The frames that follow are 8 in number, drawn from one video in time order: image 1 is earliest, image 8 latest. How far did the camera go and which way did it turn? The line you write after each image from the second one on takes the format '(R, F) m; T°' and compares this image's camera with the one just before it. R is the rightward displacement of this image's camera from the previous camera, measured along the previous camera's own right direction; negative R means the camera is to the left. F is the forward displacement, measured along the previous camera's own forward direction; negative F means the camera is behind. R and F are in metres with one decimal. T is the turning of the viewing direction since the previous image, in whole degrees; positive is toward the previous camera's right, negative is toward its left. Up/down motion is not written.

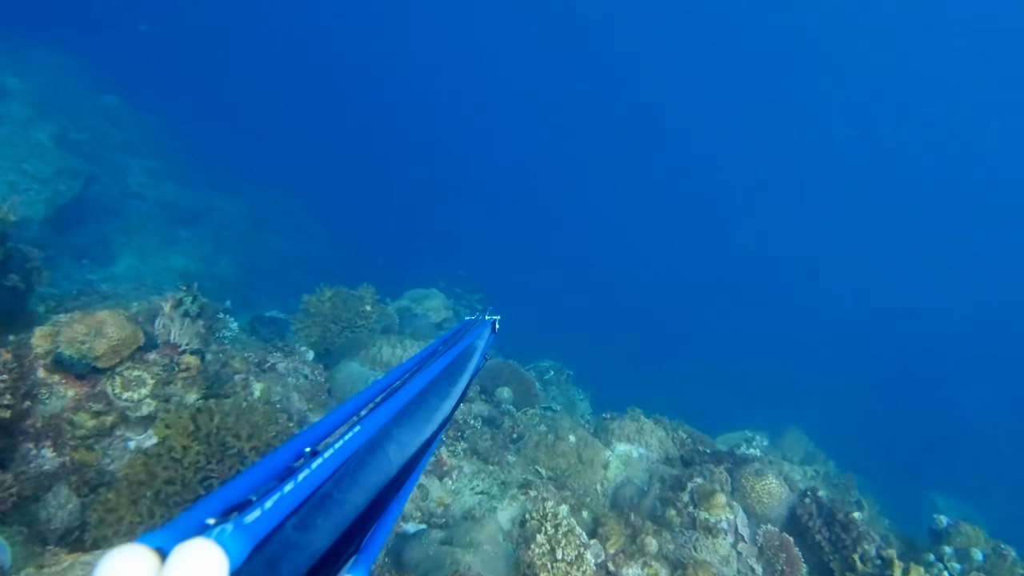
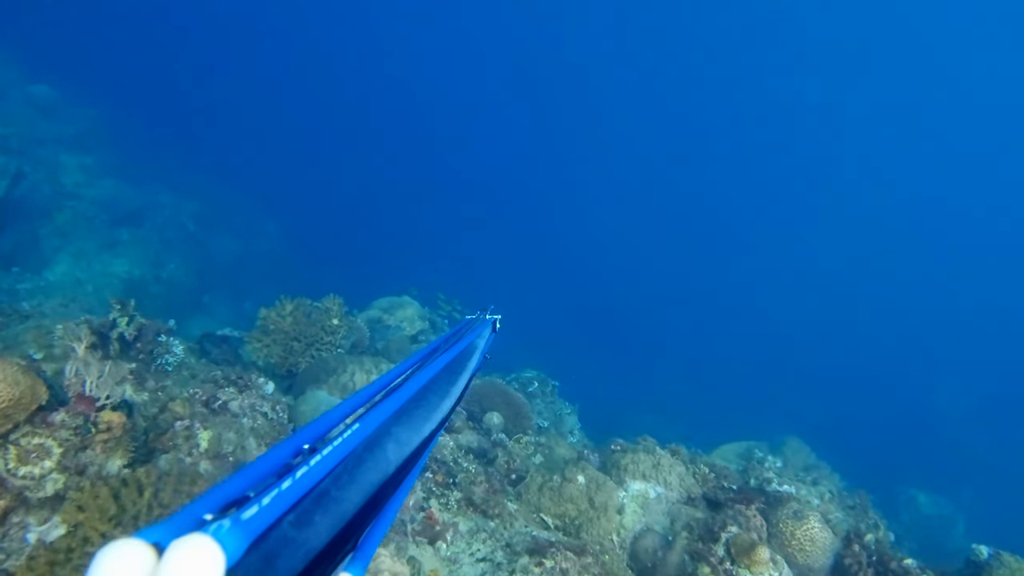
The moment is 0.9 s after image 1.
(-0.4, +1.2) m; +3°
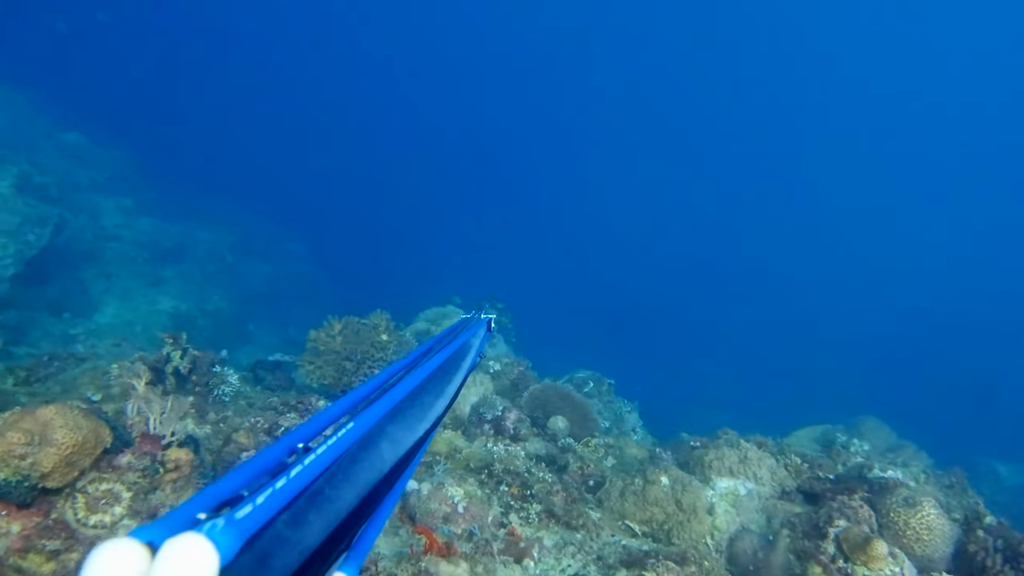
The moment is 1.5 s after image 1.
(-0.3, +0.4) m; -3°
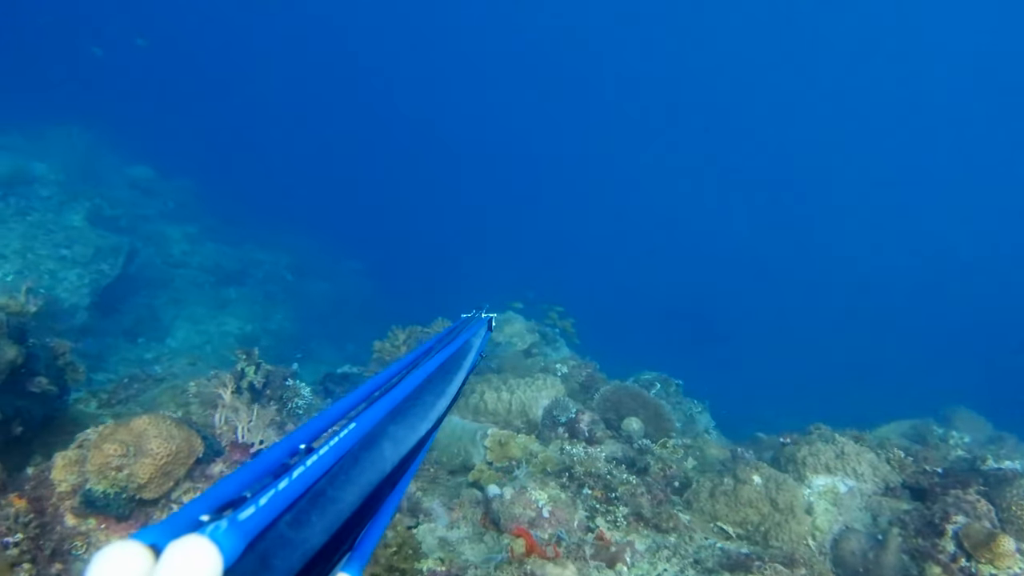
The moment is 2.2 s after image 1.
(-0.3, +0.2) m; -4°
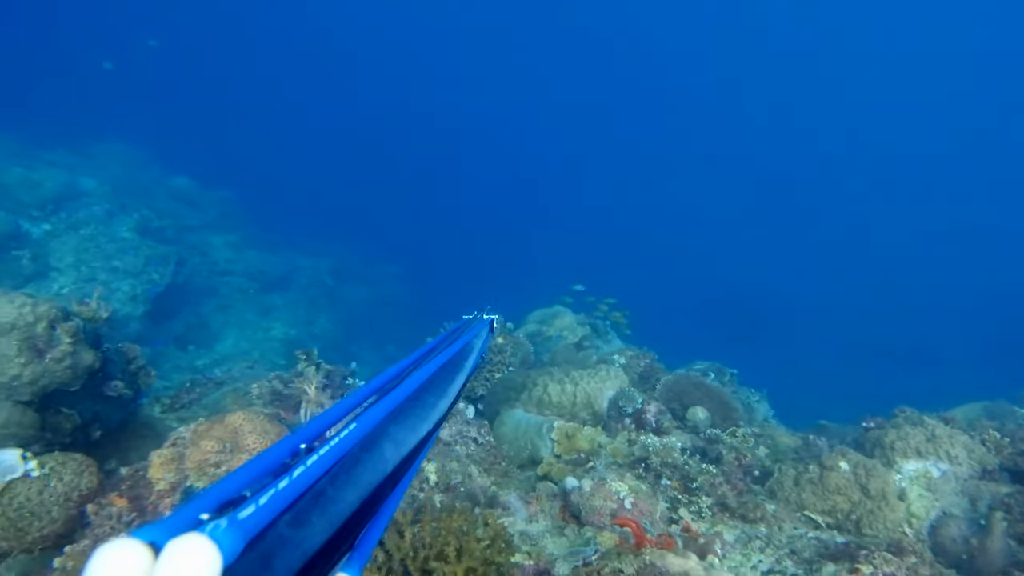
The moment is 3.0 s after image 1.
(-0.4, +0.1) m; -3°
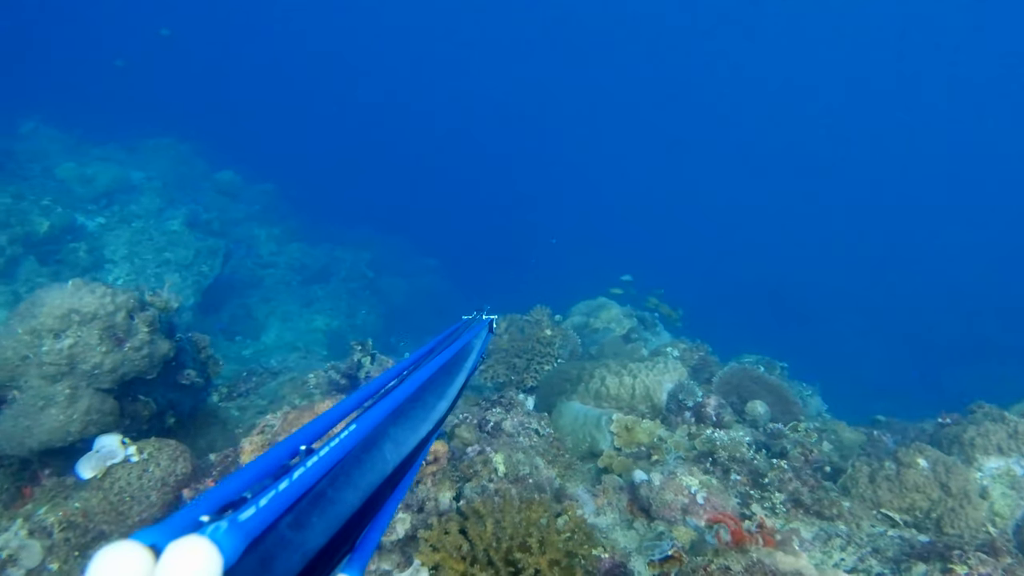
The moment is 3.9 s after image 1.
(-0.4, 0.0) m; -3°
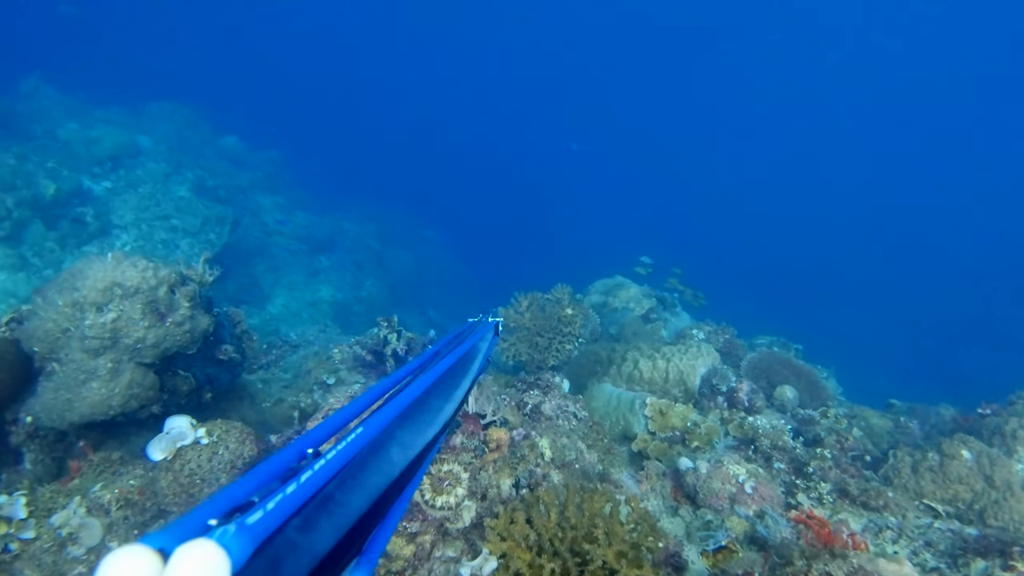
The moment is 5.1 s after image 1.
(-0.5, +0.1) m; +1°
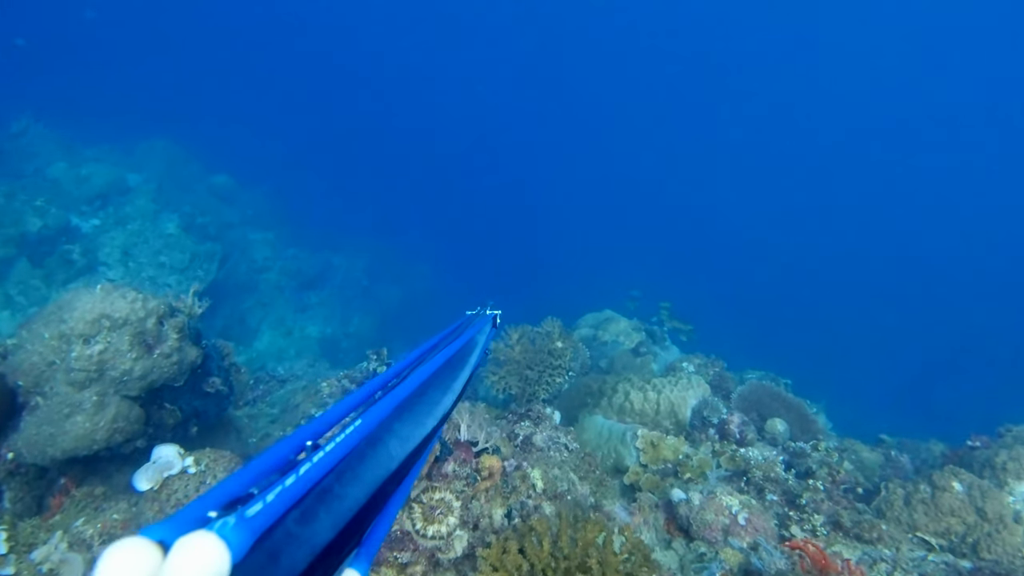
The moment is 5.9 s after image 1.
(0.0, 0.0) m; +1°
